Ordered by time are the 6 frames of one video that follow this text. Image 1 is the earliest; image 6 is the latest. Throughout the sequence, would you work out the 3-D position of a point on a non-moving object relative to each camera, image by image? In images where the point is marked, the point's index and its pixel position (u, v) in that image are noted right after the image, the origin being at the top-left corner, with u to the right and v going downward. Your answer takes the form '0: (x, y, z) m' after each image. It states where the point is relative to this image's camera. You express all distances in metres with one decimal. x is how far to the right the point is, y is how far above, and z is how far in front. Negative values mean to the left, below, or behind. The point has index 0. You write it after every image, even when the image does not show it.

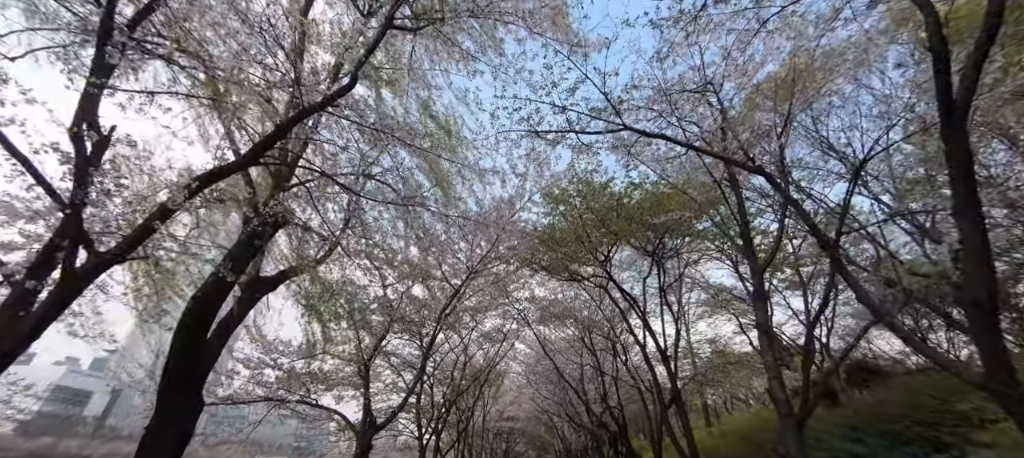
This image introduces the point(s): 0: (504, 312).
0: (-0.3, -3.4, +15.4) m
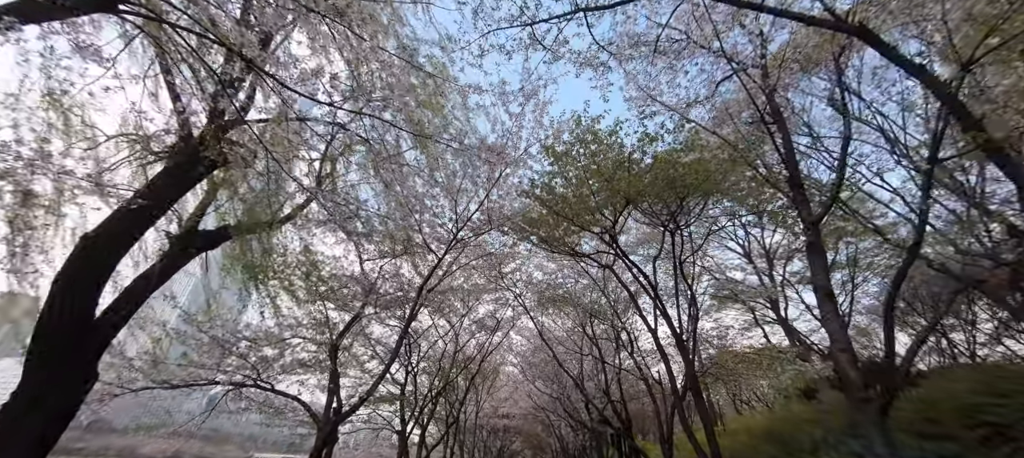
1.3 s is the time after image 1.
0: (-0.5, -2.5, +14.1) m
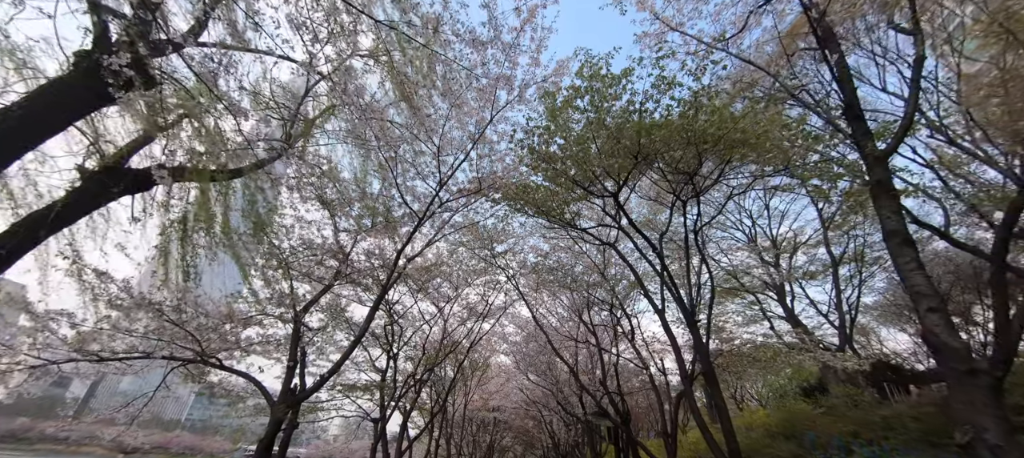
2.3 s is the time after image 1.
0: (-0.8, -1.7, +13.1) m
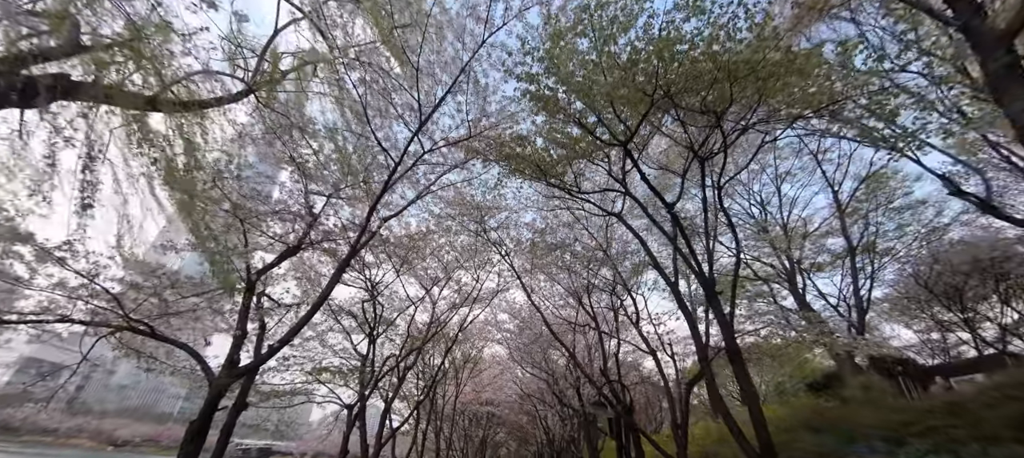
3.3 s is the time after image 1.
0: (-1.0, -0.9, +12.1) m
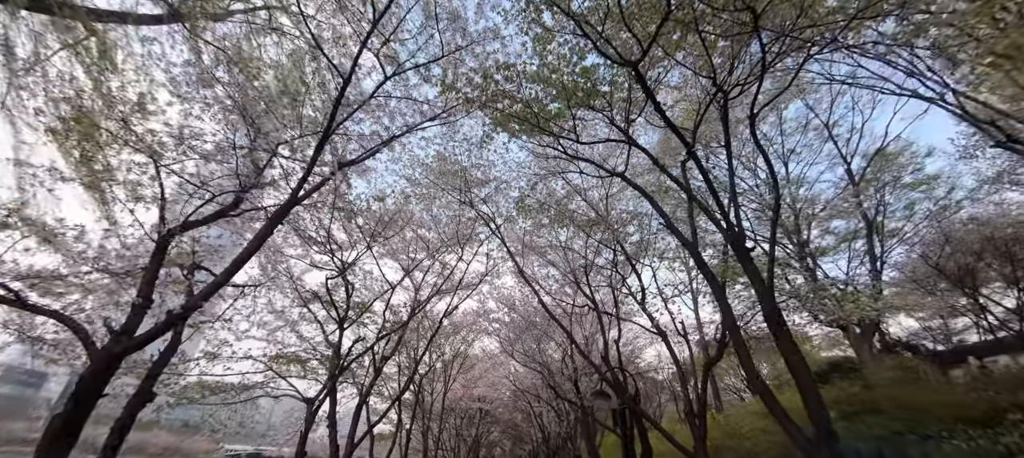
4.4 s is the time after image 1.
0: (-1.3, -0.1, +10.8) m
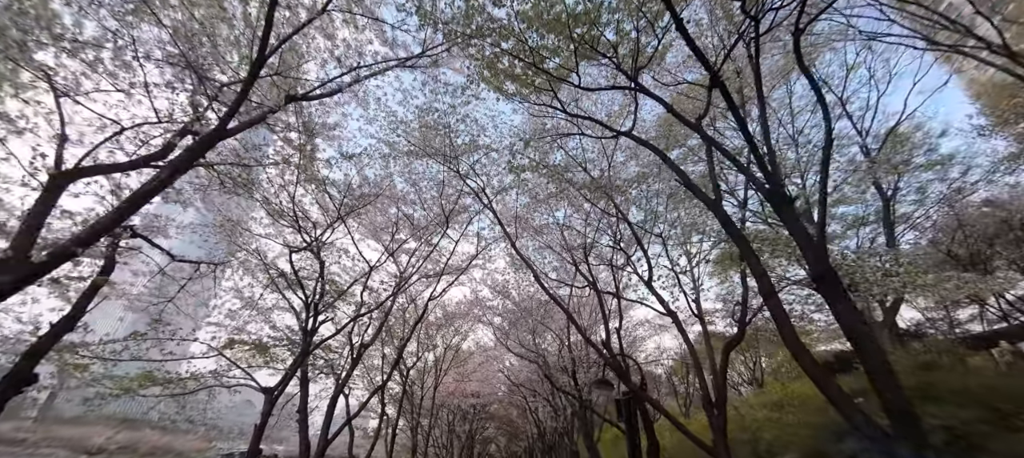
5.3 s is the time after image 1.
0: (-1.5, +0.5, +9.8) m
